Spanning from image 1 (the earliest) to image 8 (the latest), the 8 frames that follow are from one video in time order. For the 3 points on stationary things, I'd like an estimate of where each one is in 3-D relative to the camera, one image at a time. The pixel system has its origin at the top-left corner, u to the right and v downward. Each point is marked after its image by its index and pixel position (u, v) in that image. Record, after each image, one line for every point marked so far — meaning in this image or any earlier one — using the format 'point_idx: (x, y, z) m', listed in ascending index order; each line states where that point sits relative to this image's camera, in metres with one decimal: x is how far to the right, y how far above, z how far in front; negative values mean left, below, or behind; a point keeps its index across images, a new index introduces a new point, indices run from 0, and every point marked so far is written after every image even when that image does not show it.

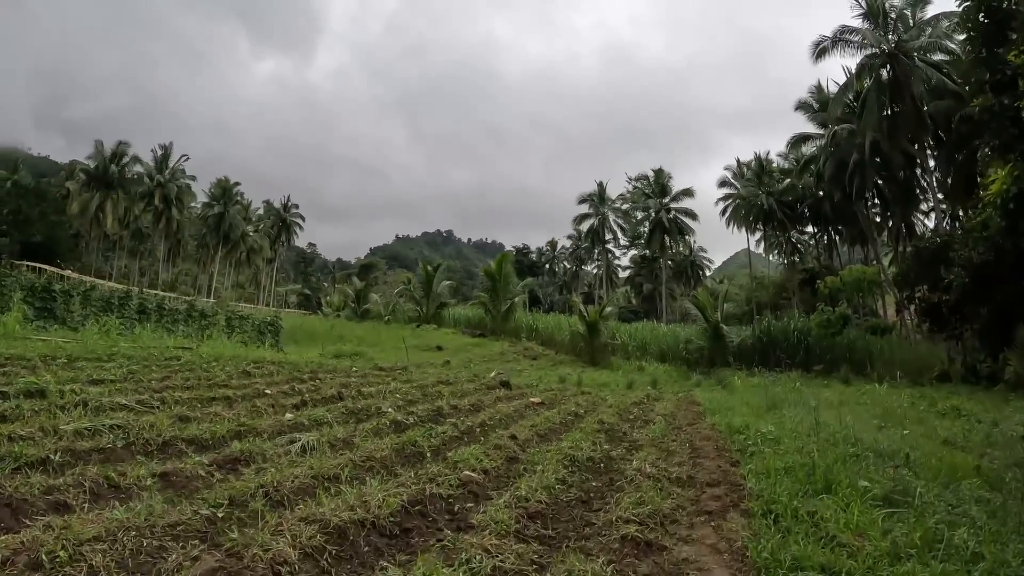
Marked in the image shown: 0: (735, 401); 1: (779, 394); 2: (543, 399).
0: (+3.1, -1.6, +8.3) m
1: (+4.2, -1.6, +9.4) m
2: (+0.4, -1.3, +7.2) m
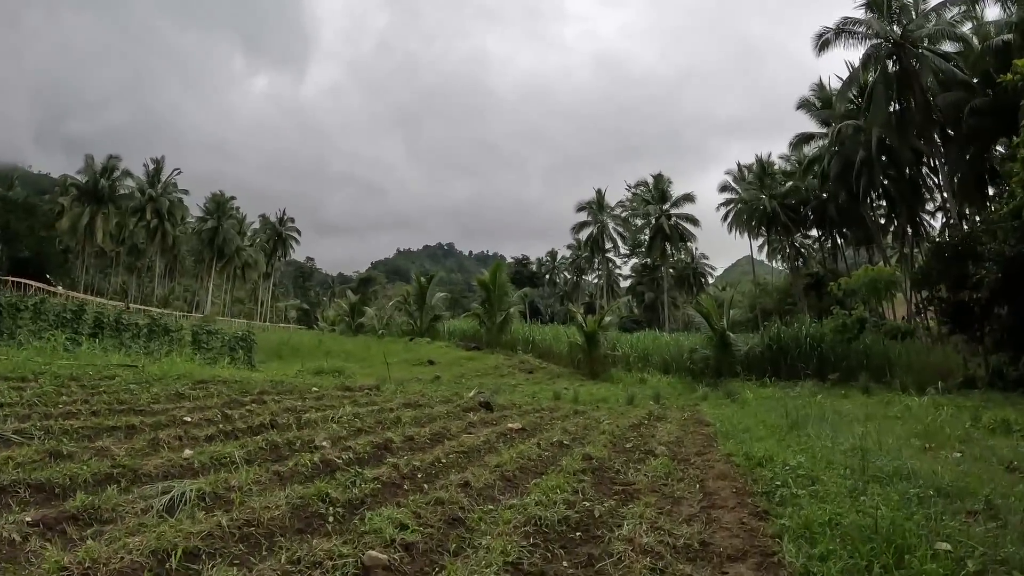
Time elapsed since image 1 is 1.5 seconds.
0: (+2.8, -1.6, +7.2) m
1: (+3.9, -1.6, +8.3) m
2: (+0.1, -1.4, +6.1) m
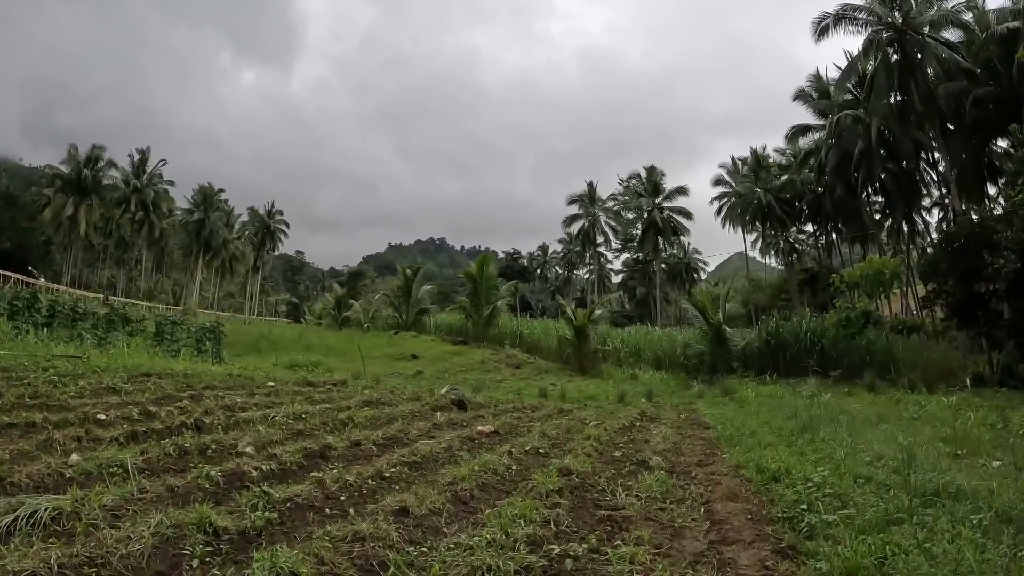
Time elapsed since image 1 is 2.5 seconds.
0: (+2.5, -1.4, +6.4) m
1: (+3.6, -1.5, +7.5) m
2: (-0.1, -1.2, +5.3) m
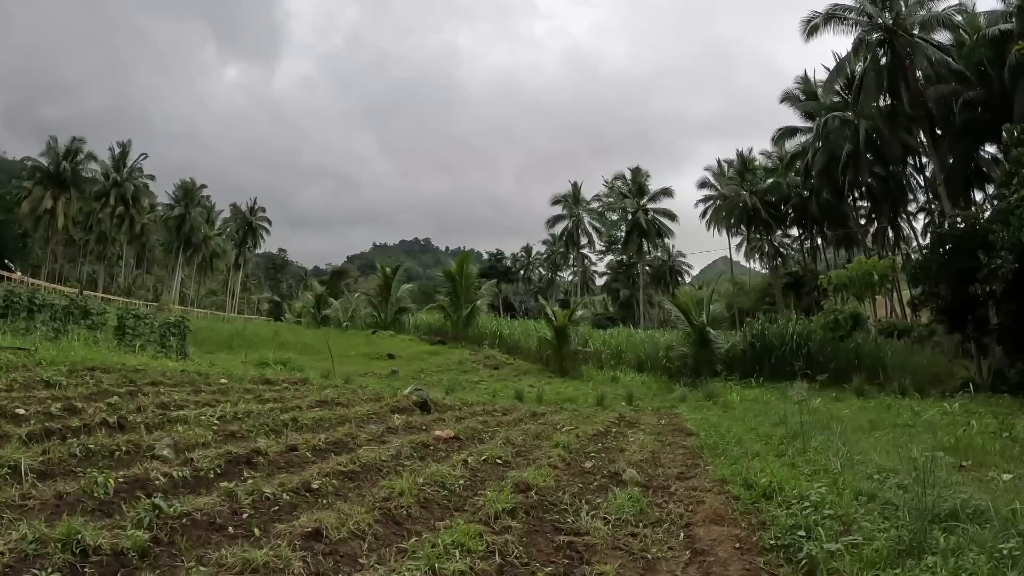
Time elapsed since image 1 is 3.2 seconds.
0: (+2.2, -1.4, +6.0) m
1: (+3.3, -1.5, +7.1) m
2: (-0.4, -1.1, +4.8) m
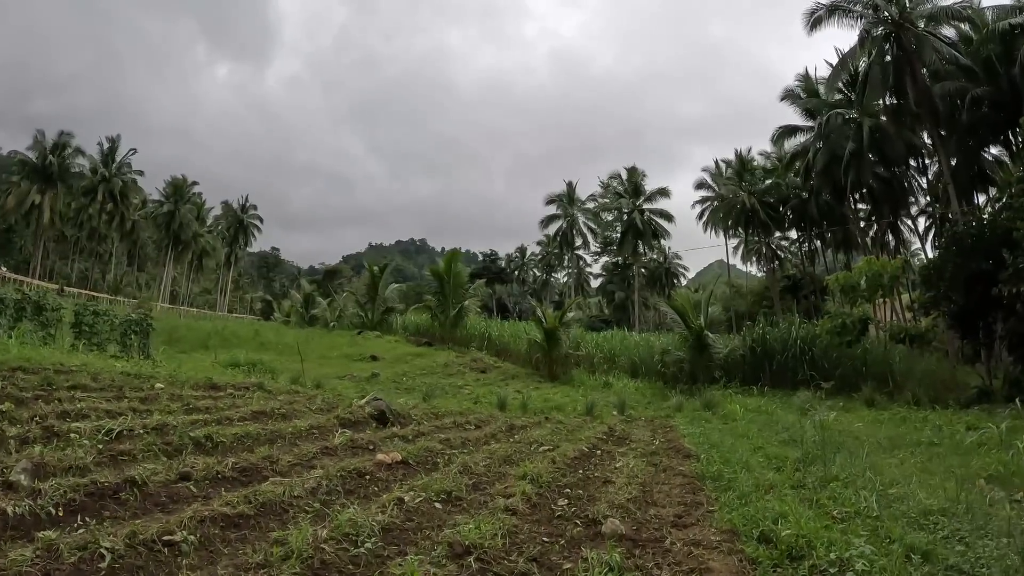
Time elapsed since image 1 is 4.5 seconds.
0: (+2.0, -1.3, +5.2) m
1: (+3.0, -1.5, +6.3) m
2: (-0.7, -1.1, +4.0) m
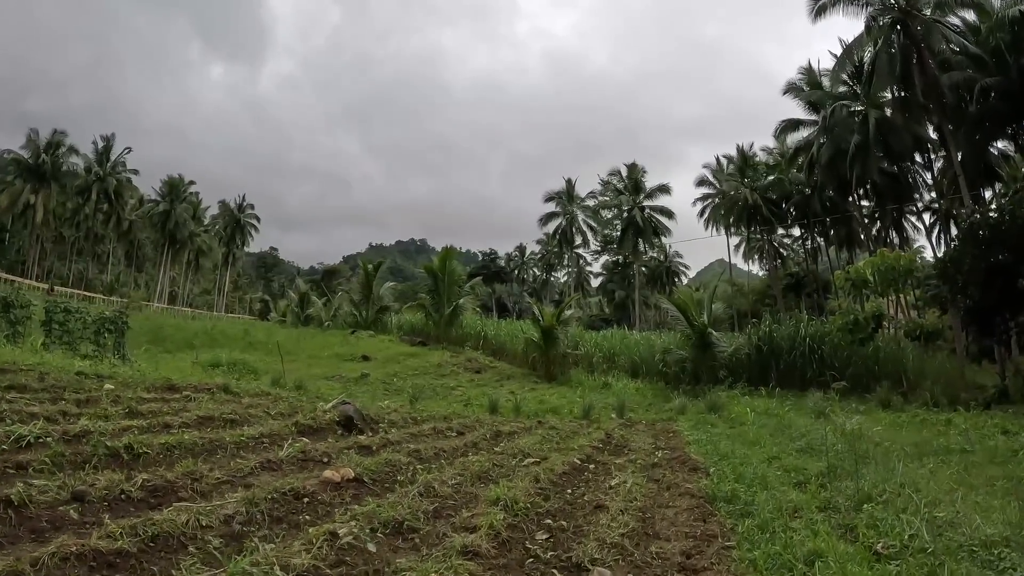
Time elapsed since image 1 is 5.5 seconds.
0: (+1.8, -1.3, +4.6) m
1: (+2.9, -1.4, +5.7) m
2: (-0.8, -1.0, +3.4) m
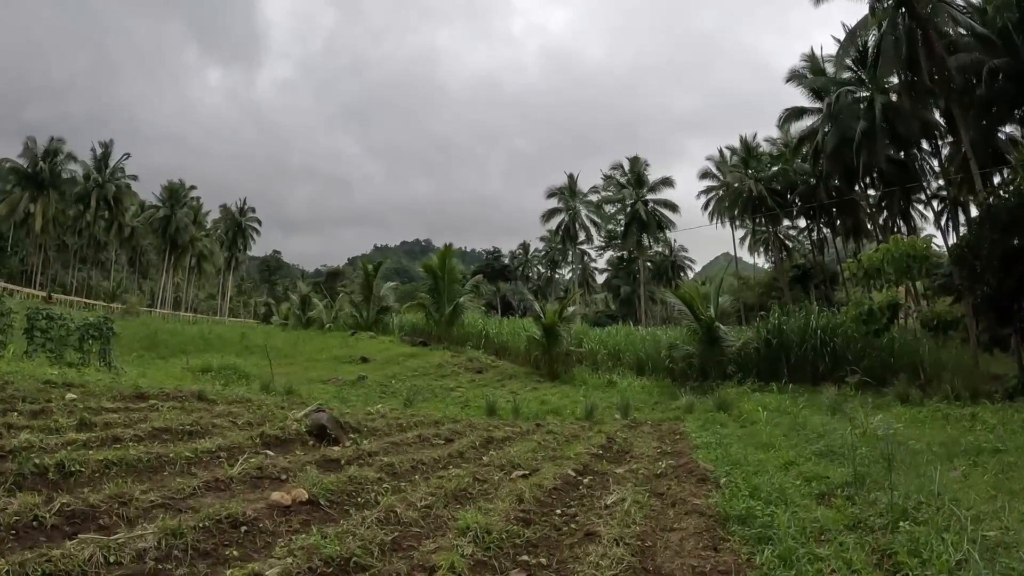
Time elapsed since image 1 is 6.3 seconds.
0: (+1.8, -1.2, +4.1) m
1: (+2.8, -1.3, +5.2) m
2: (-0.9, -1.0, +3.0) m
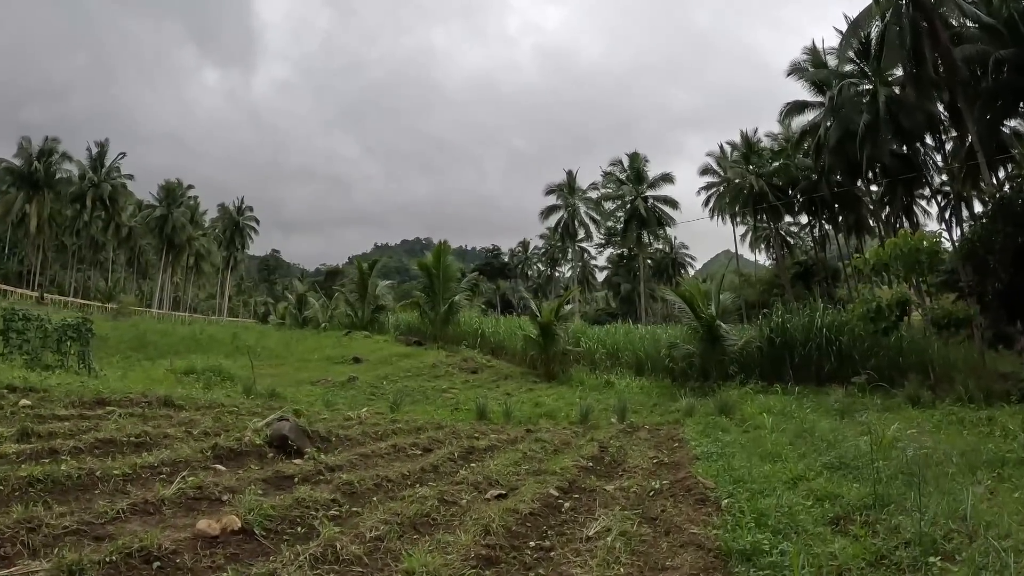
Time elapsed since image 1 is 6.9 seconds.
0: (+1.6, -1.2, +3.7) m
1: (+2.7, -1.2, +4.8) m
2: (-1.0, -1.0, +2.6) m
